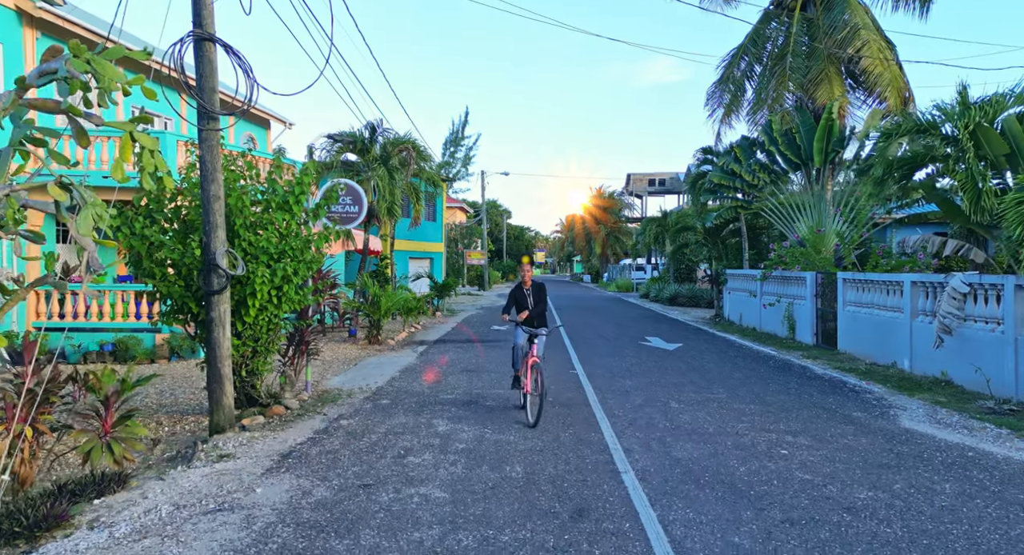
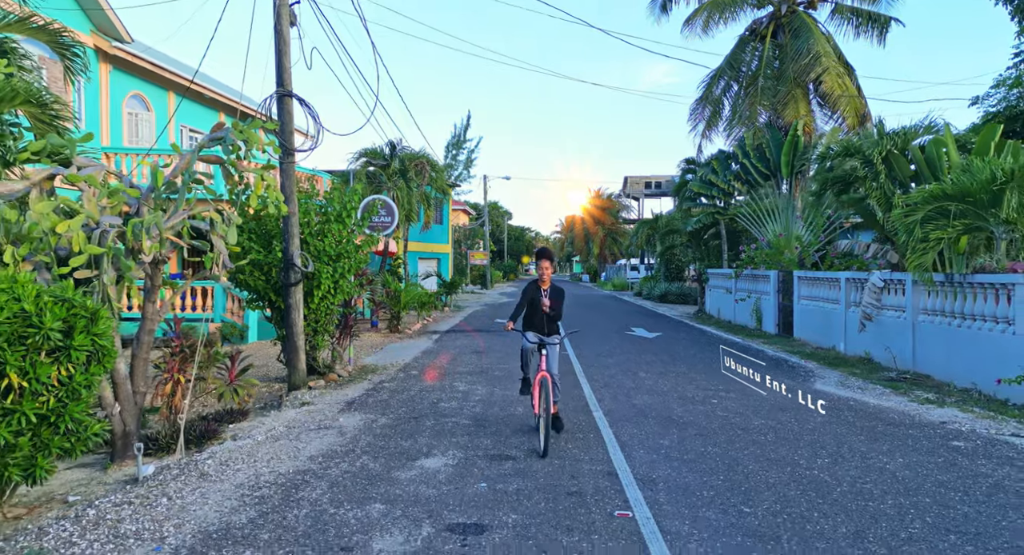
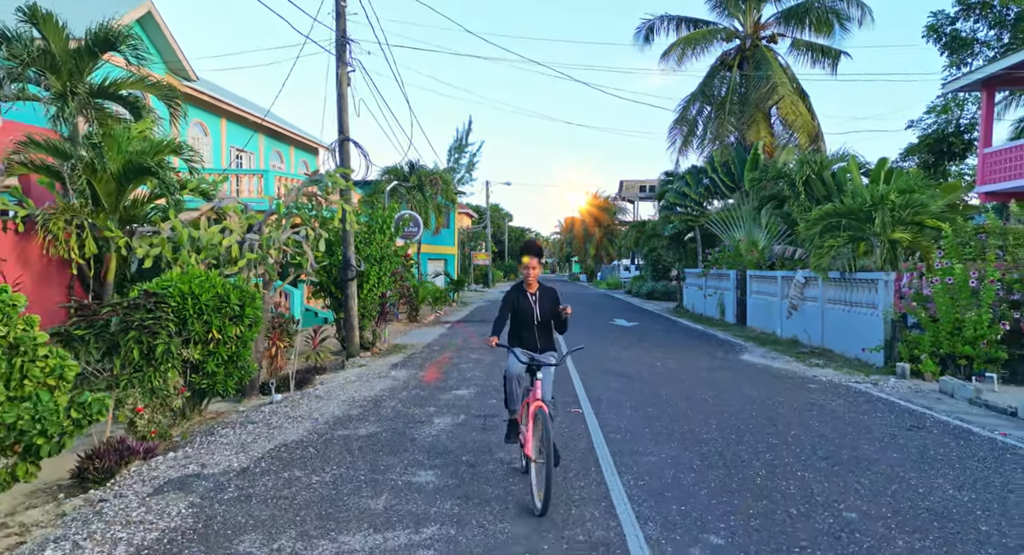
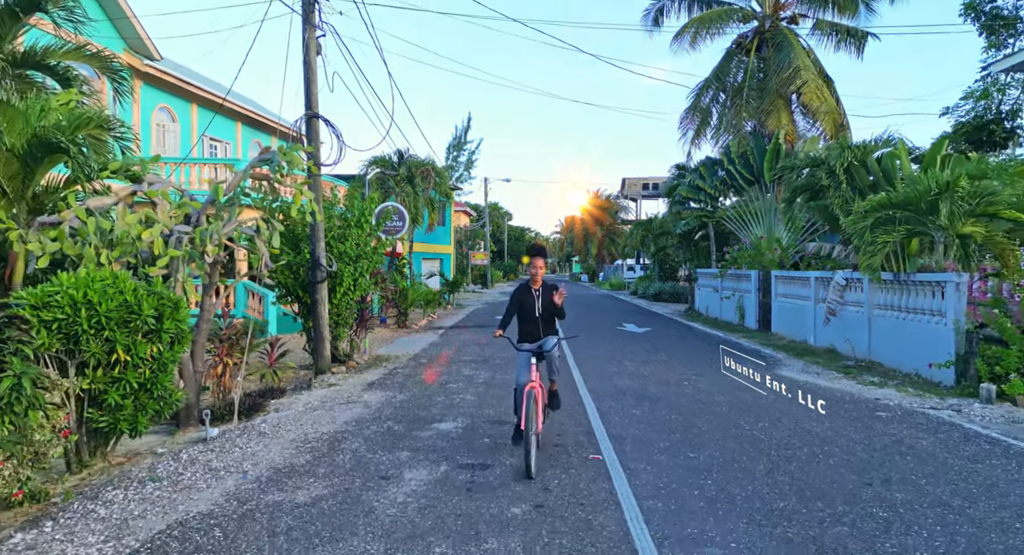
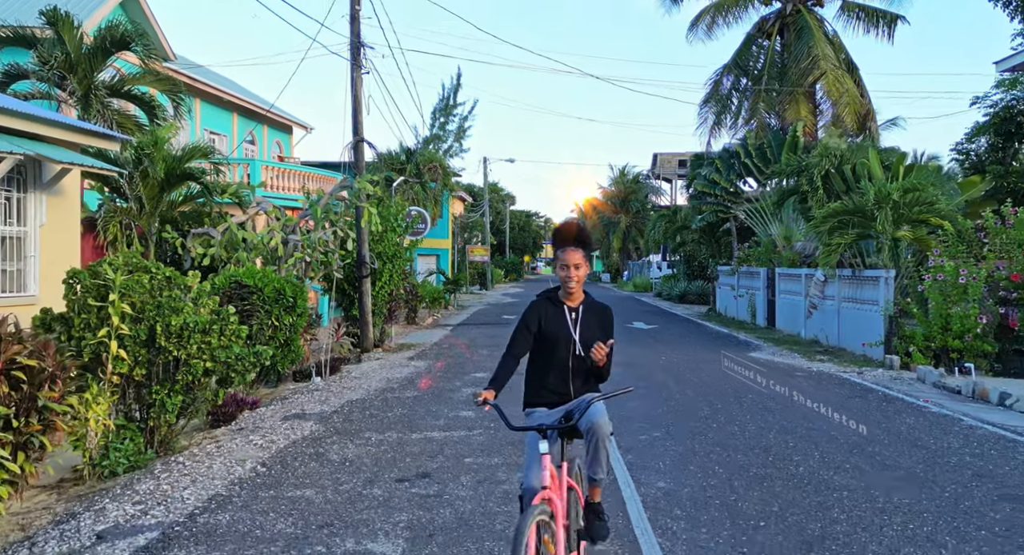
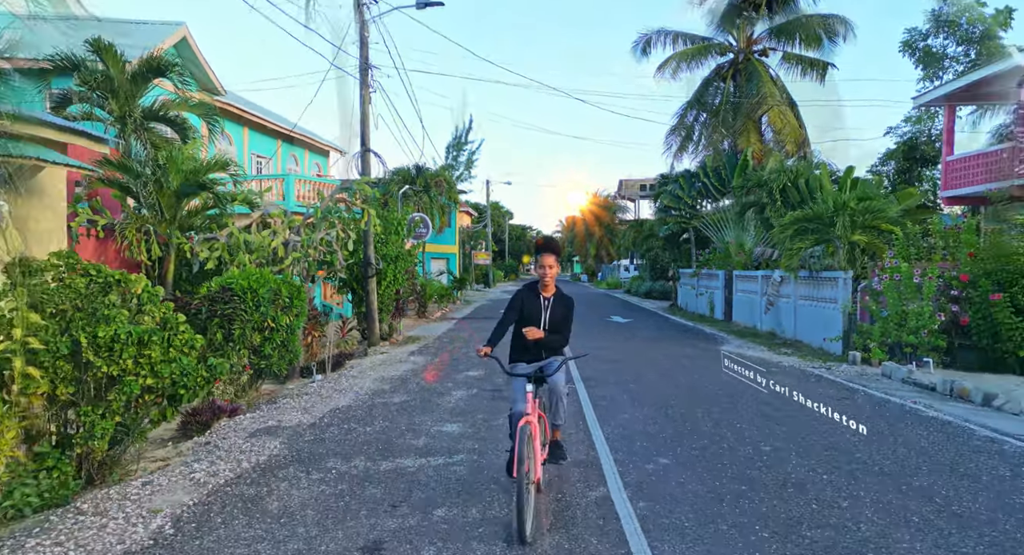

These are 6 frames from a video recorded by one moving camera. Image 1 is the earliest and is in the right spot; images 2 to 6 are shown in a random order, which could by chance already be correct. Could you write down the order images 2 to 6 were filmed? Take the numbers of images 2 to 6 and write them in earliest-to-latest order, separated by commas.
2, 4, 3, 6, 5
